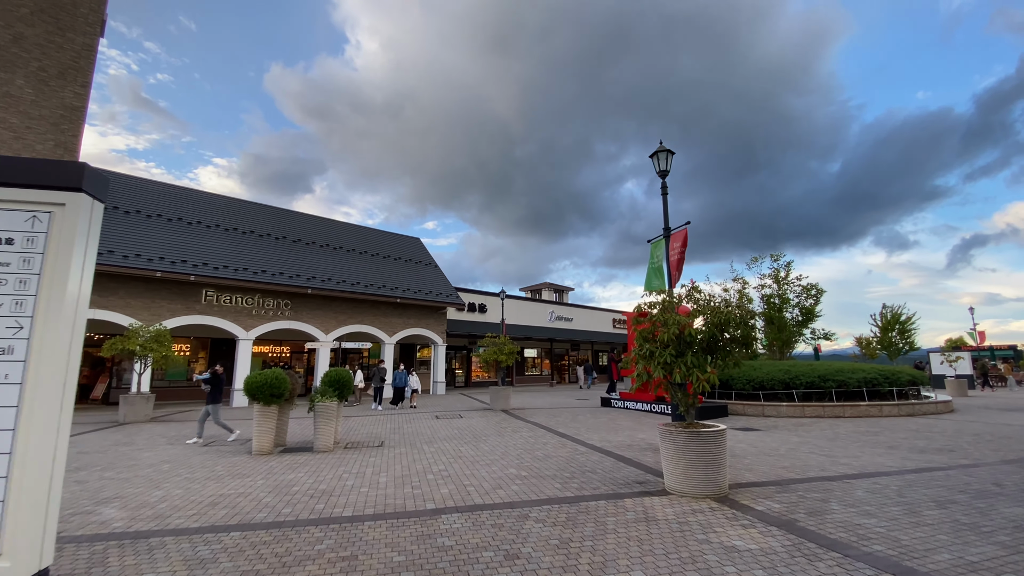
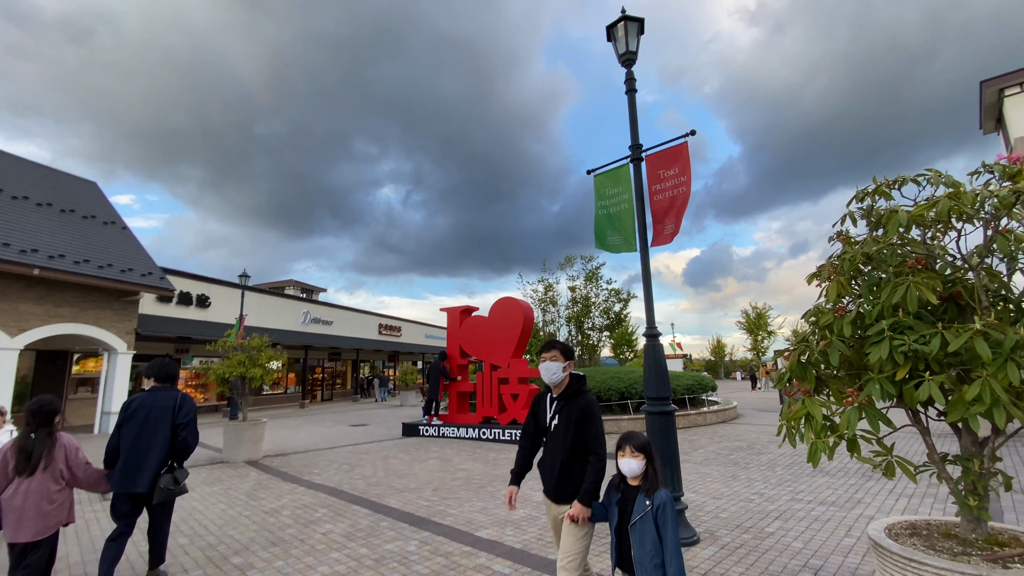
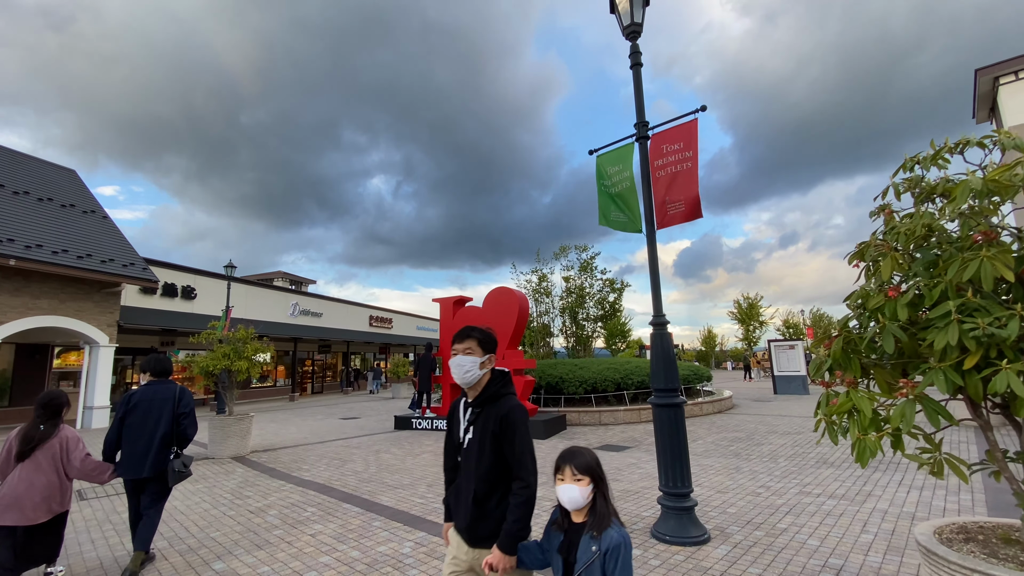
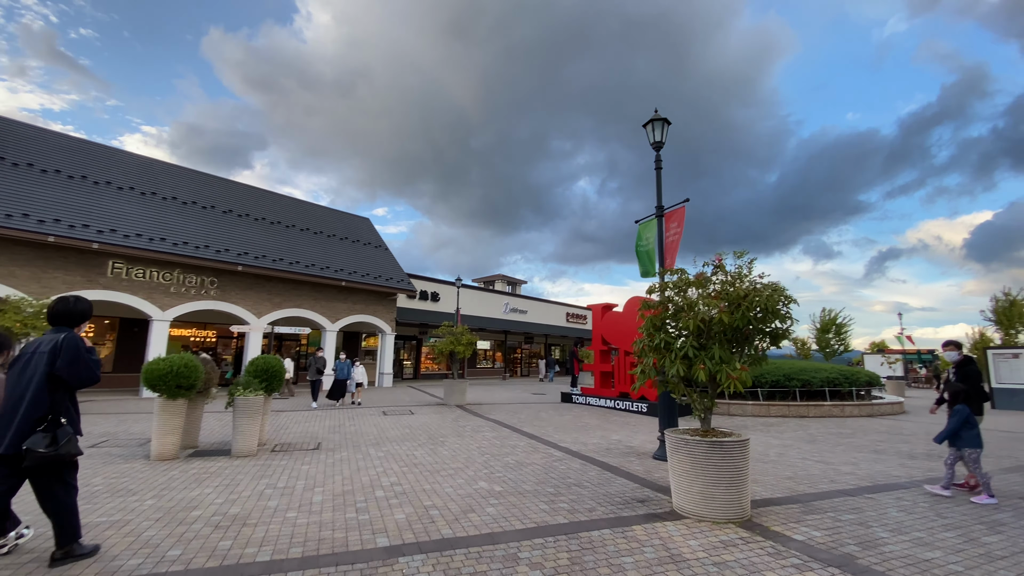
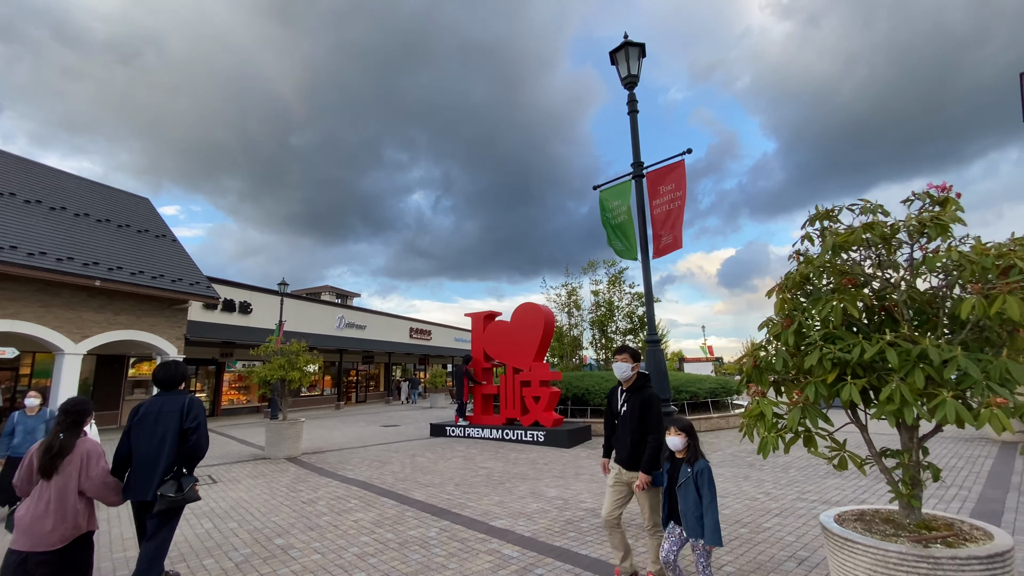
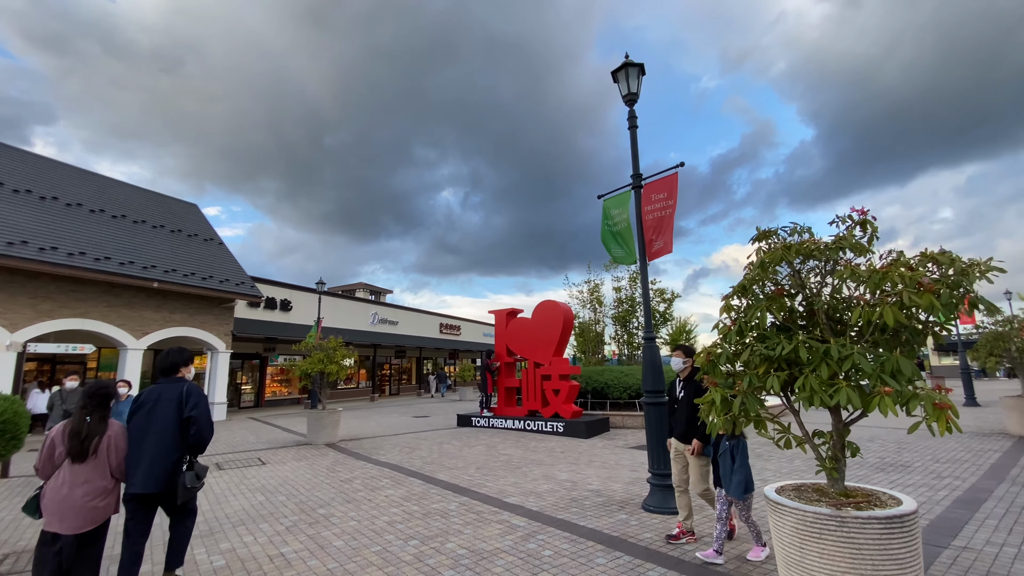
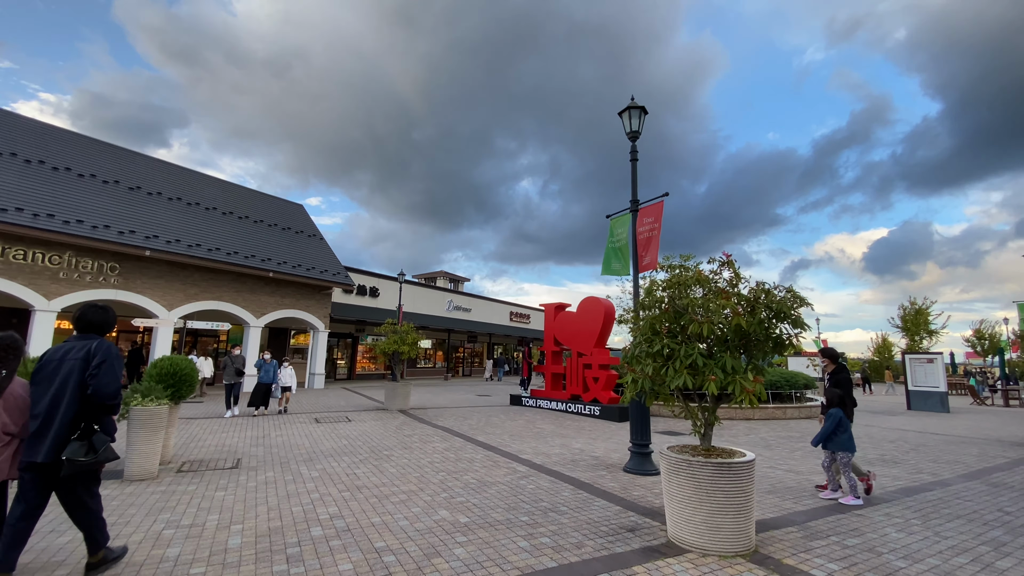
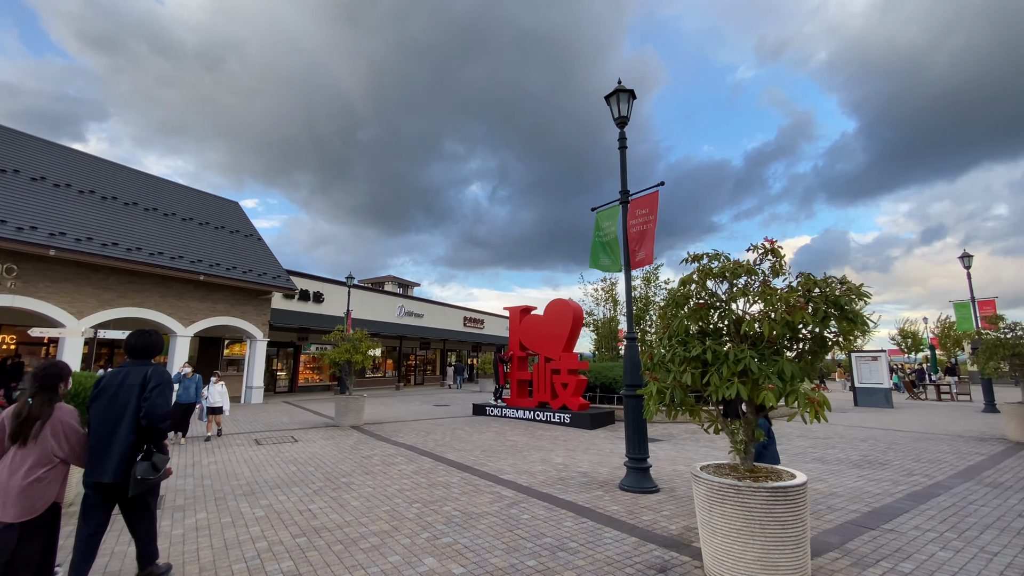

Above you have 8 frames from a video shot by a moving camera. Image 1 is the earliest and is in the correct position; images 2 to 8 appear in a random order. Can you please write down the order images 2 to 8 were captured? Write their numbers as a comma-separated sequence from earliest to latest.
4, 7, 8, 6, 5, 2, 3
